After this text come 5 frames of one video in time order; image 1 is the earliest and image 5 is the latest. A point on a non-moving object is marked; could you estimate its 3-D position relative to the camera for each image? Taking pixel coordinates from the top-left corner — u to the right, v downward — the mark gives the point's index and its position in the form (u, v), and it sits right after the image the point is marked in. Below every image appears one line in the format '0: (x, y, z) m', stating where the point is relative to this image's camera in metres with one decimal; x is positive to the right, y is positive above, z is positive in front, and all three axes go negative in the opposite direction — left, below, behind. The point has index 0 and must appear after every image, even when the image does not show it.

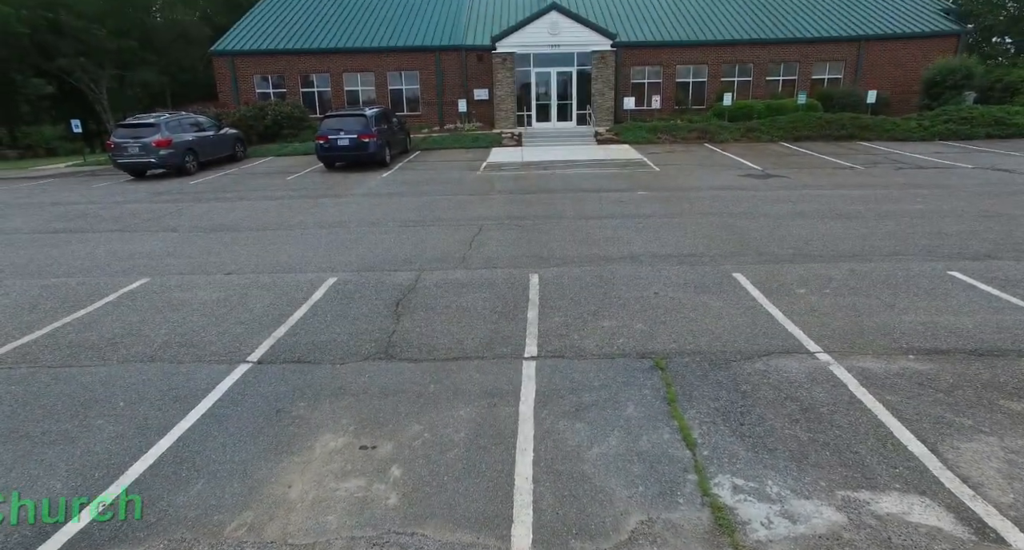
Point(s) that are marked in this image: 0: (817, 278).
0: (+3.6, 0.0, +6.5) m
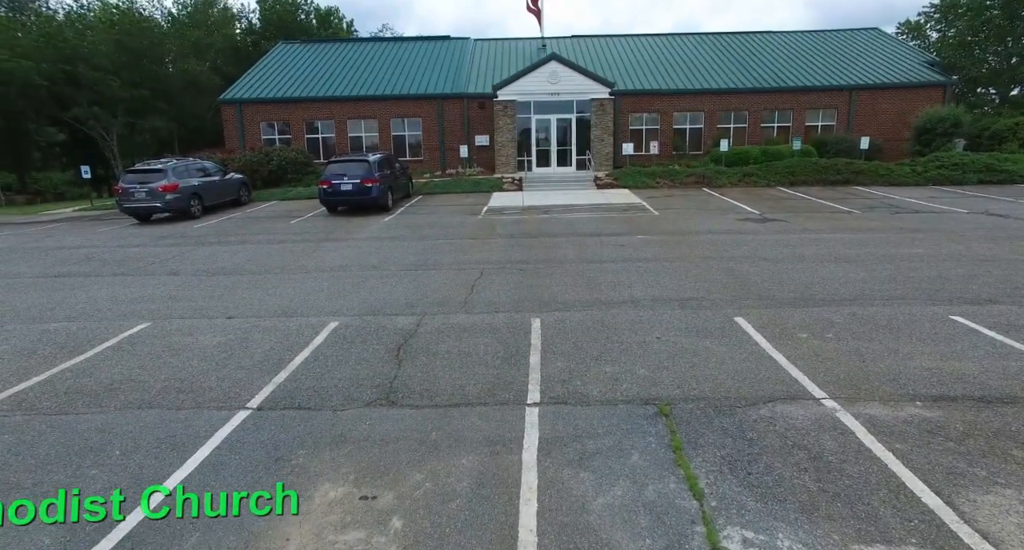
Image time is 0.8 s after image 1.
0: (+3.7, -0.6, +6.5) m
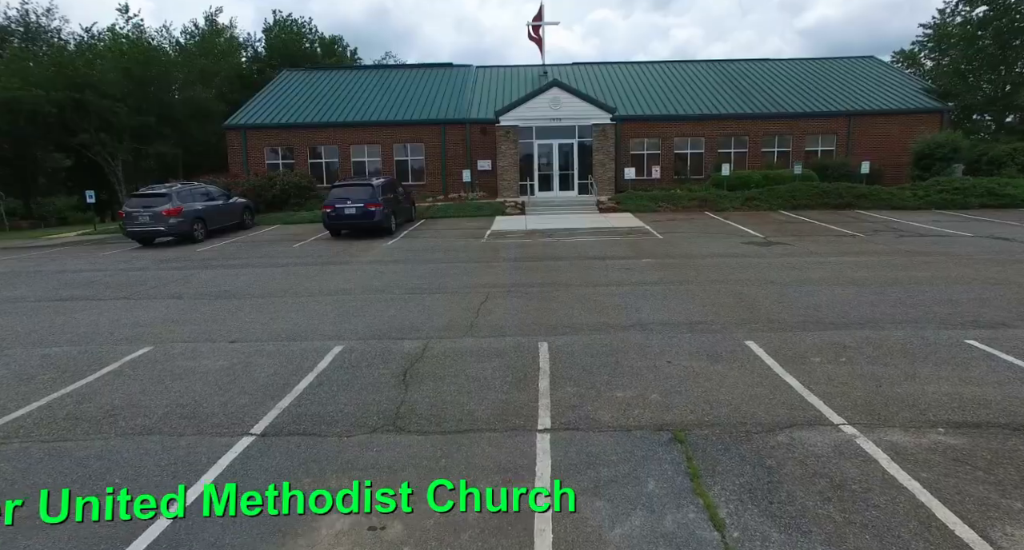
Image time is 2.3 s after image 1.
0: (+3.7, -0.8, +6.4) m
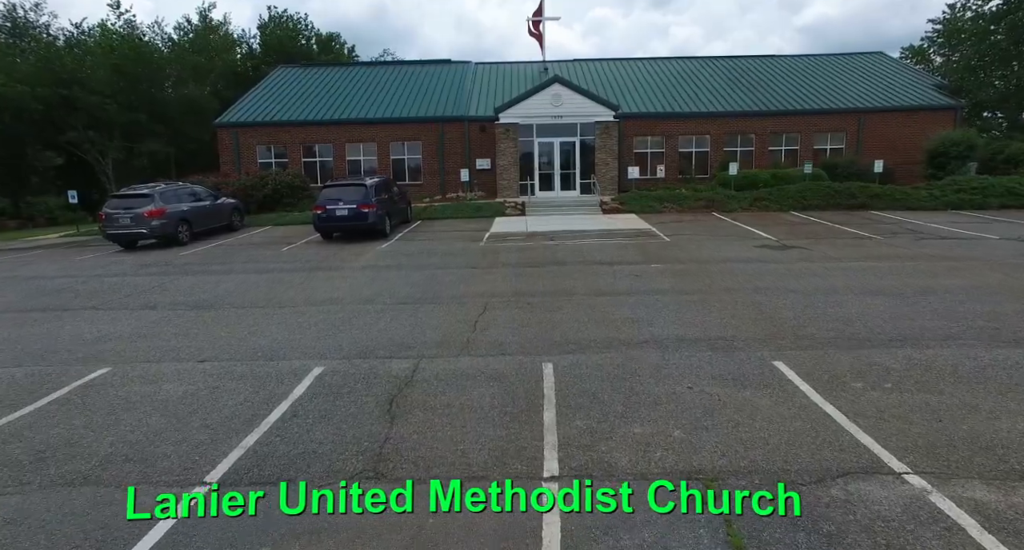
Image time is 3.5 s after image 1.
0: (+3.7, -1.0, +5.7) m
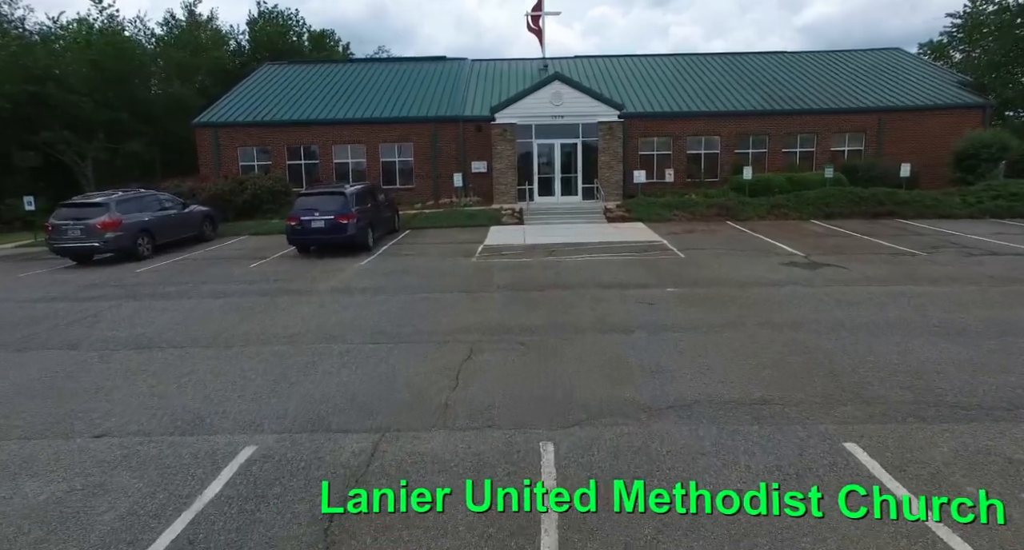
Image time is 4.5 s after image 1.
0: (+3.6, -1.4, +4.2) m
